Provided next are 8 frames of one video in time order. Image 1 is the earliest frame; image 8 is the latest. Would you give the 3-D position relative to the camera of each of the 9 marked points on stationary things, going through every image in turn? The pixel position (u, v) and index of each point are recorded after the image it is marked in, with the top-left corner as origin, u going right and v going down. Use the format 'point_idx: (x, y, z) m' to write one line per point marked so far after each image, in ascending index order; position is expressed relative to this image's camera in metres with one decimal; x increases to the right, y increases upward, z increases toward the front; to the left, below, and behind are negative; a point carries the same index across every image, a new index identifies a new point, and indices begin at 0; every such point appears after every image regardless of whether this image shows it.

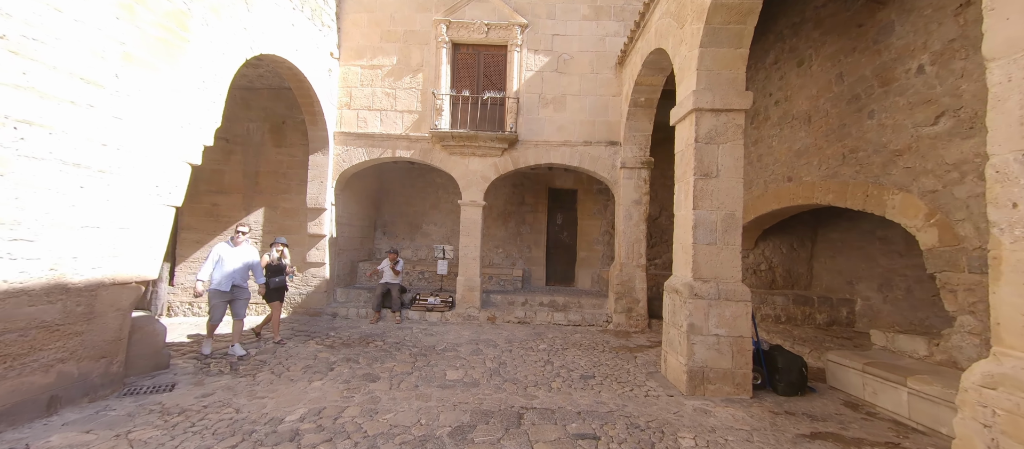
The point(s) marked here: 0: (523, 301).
0: (+0.2, -1.4, +6.3) m
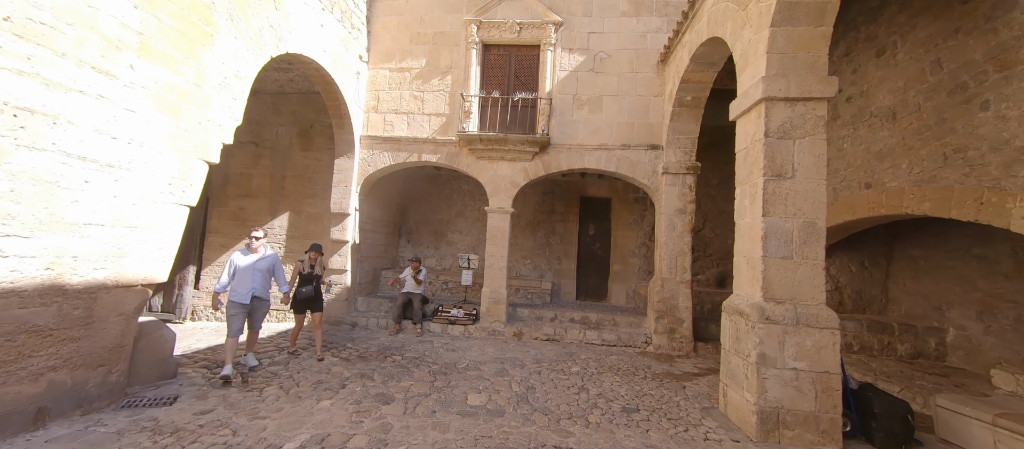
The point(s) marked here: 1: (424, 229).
0: (+0.7, -1.6, +5.8) m
1: (-1.9, -0.1, +7.5) m
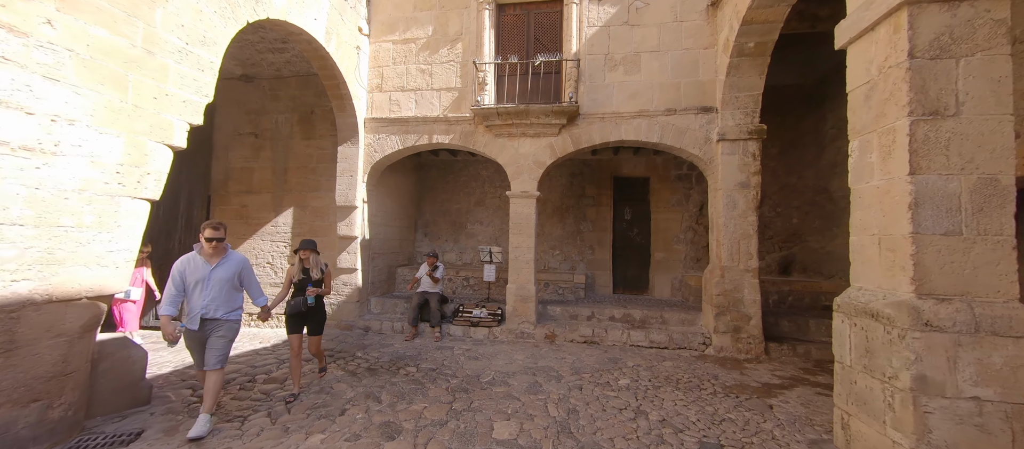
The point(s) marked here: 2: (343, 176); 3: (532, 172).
0: (+1.1, -1.4, +5.1) m
1: (-1.4, +0.1, +6.9) m
2: (-2.5, +0.7, +5.1) m
3: (+0.3, +0.8, +4.9) m
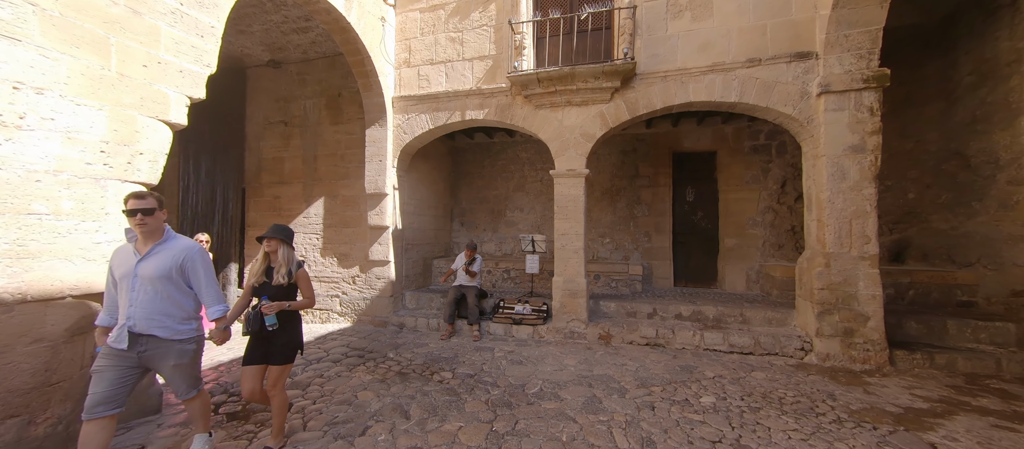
0: (+1.7, -1.1, +4.4) m
1: (-0.6, +0.3, +6.4) m
2: (-1.9, +0.9, +4.7) m
3: (+0.8, +1.0, +4.2) m
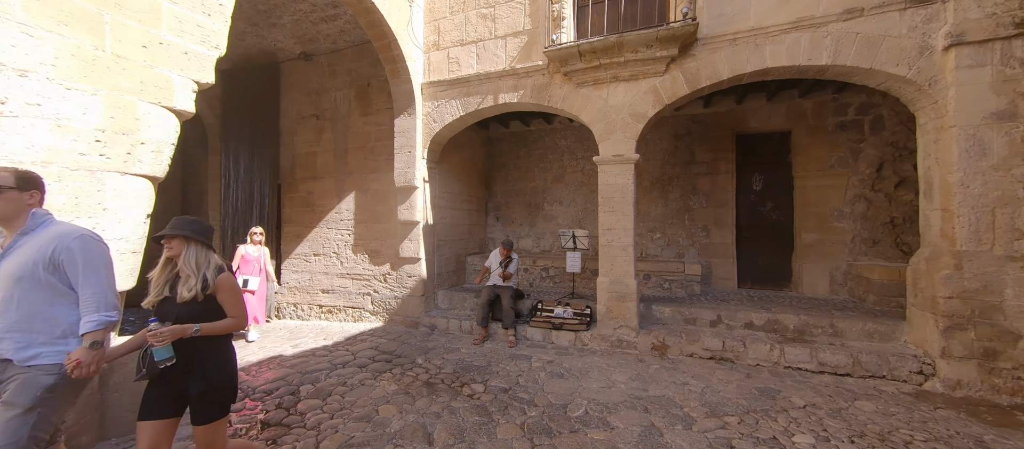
0: (+2.2, -1.0, +3.7) m
1: (+0.1, +0.4, +6.1) m
2: (-1.4, +0.9, +4.5) m
3: (+1.2, +1.0, +3.7) m
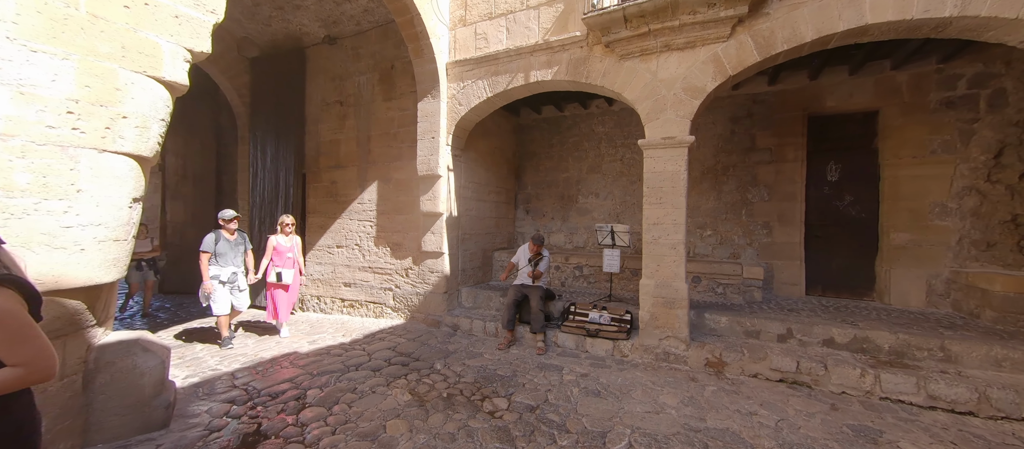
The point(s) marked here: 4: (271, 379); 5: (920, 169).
0: (+2.4, -1.0, +3.1) m
1: (+0.6, +0.5, +5.6) m
2: (-1.1, +1.0, +4.2) m
3: (+1.5, +1.1, +3.1) m
4: (-1.9, -1.2, +2.7) m
5: (+4.6, +0.6, +3.9) m
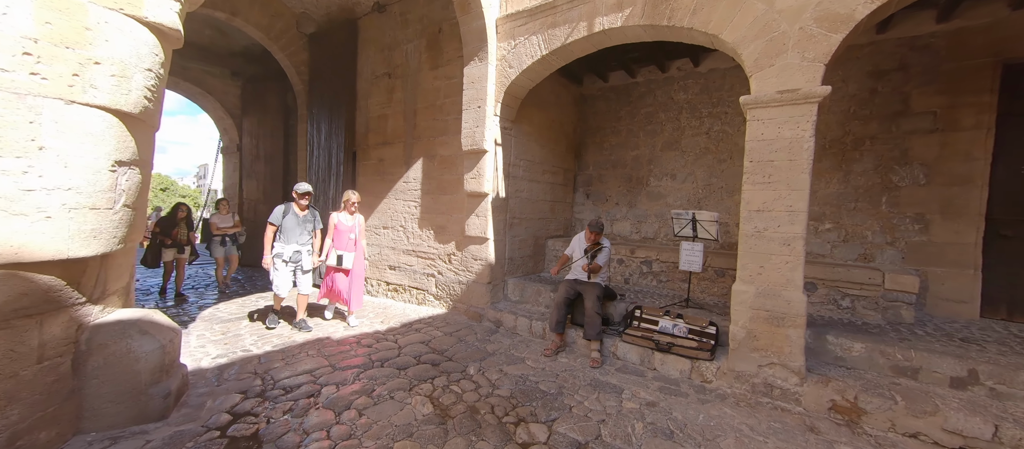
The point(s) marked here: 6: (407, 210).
0: (+2.8, -0.9, +2.1) m
1: (+1.4, +0.7, +4.8) m
2: (-0.5, +1.2, +3.7) m
3: (+1.9, +1.2, +2.2) m
4: (-1.6, -1.1, +2.5) m
5: (+5.1, +0.6, +2.4) m
6: (-1.4, +0.2, +4.5) m
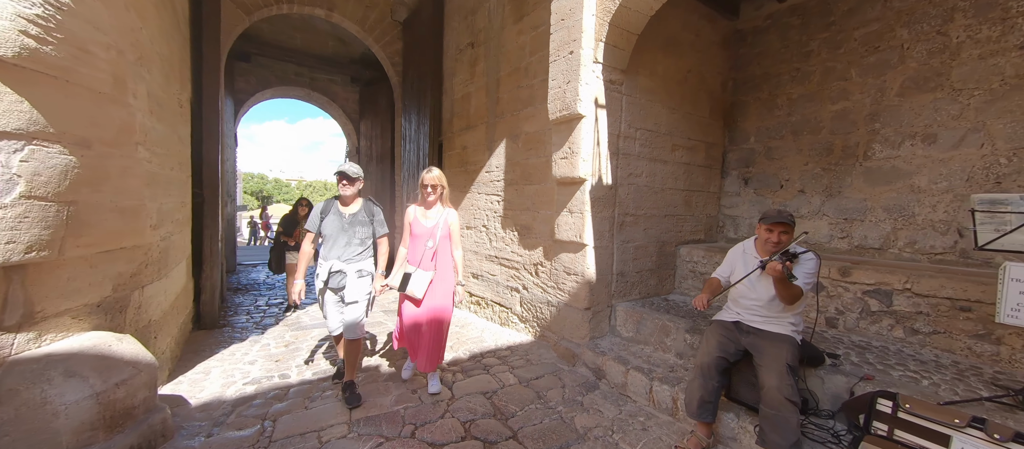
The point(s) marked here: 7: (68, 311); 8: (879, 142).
0: (+2.9, -1.0, +0.1) m
1: (+2.5, +0.7, +3.1) m
2: (+0.3, +1.2, +2.6) m
3: (+2.1, +1.2, +0.4) m
4: (-1.1, -1.1, +1.9) m
5: (+5.2, +0.6, -0.4) m
6: (-0.2, +0.2, +3.7) m
7: (-1.8, -0.4, +1.4) m
8: (+2.8, +0.6, +2.6) m
